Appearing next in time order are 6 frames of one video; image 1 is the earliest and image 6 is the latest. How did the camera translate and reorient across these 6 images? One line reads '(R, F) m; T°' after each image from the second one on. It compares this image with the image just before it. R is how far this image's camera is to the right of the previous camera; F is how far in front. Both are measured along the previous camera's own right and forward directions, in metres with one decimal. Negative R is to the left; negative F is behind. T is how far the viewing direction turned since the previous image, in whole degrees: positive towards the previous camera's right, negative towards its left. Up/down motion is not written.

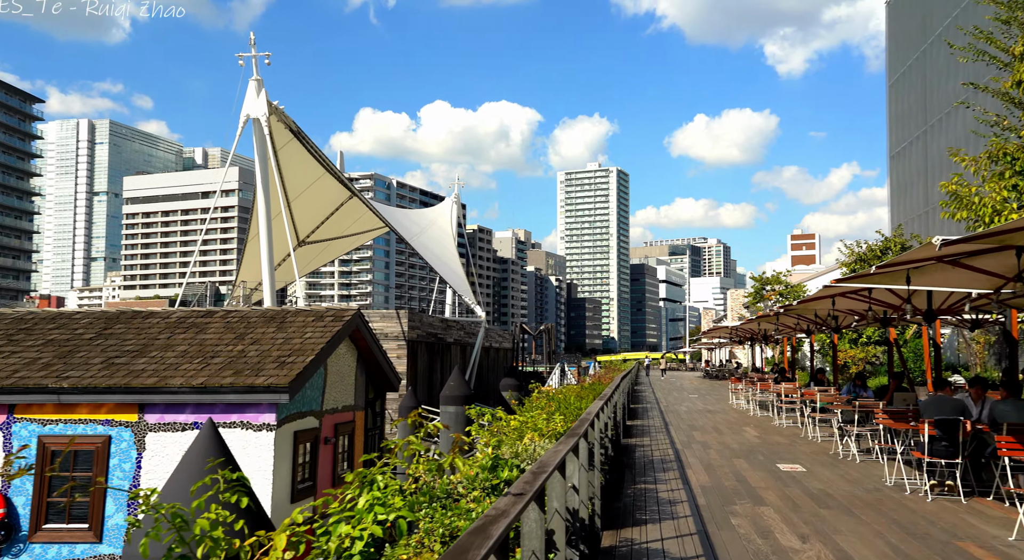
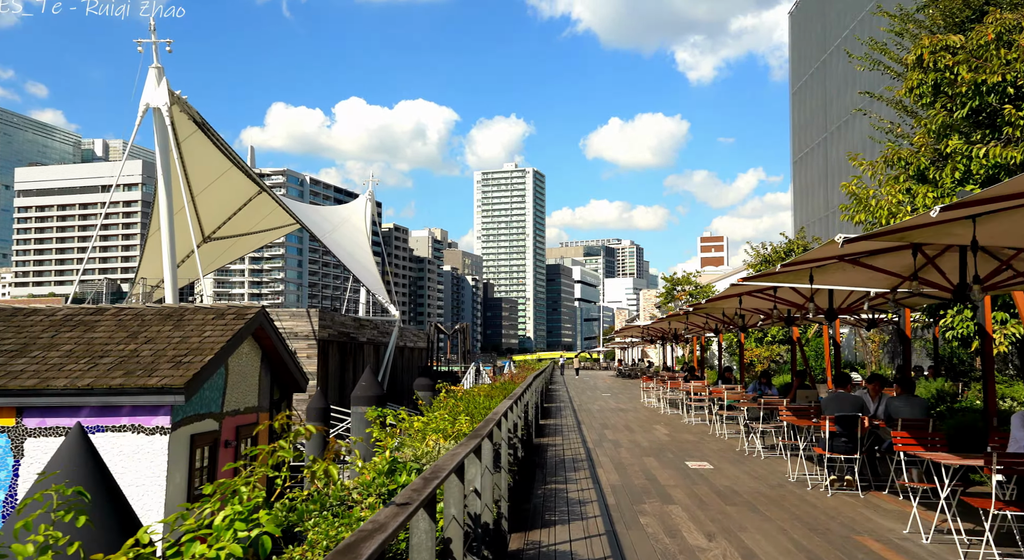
(+0.1, +0.3) m; +6°
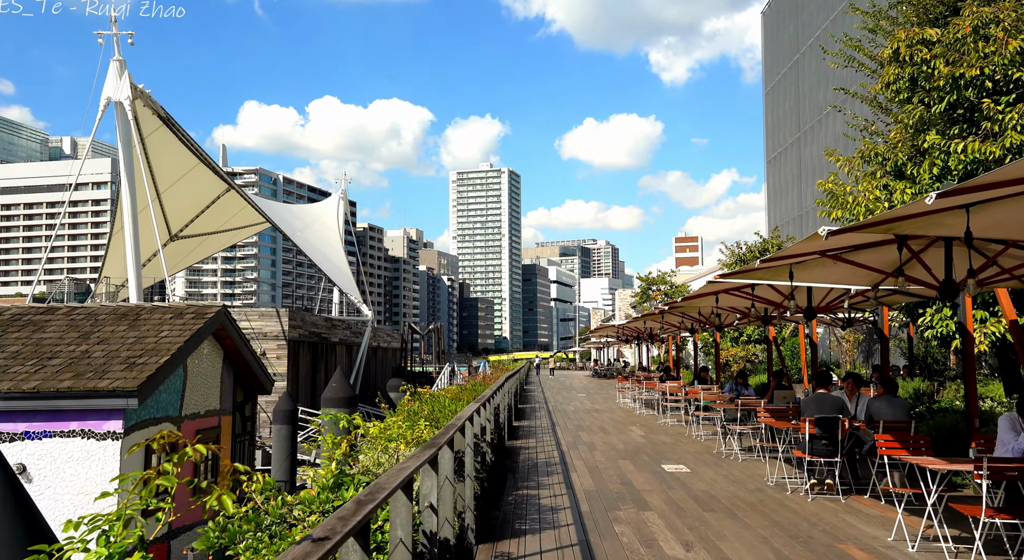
(+0.1, +0.4) m; +2°
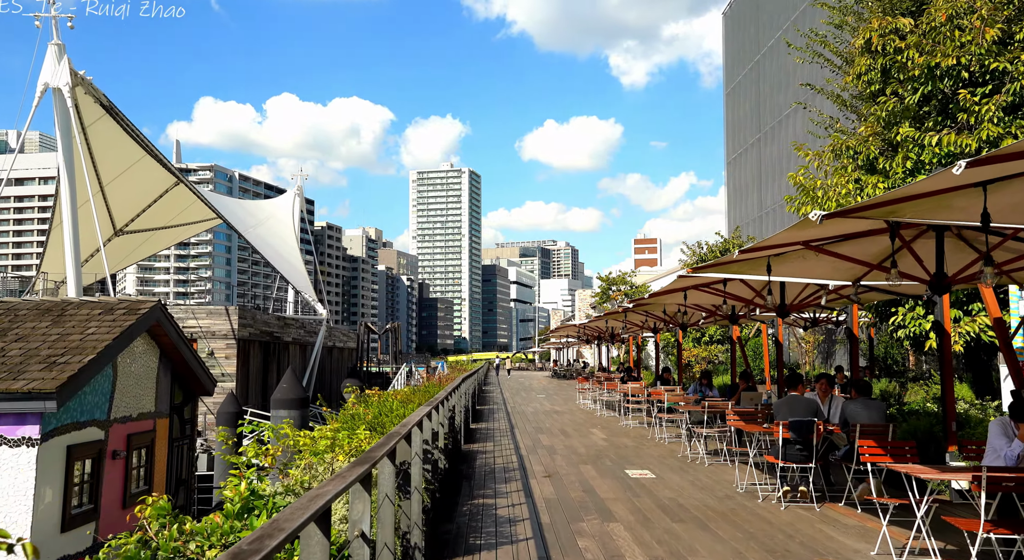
(0.0, +0.7) m; +3°
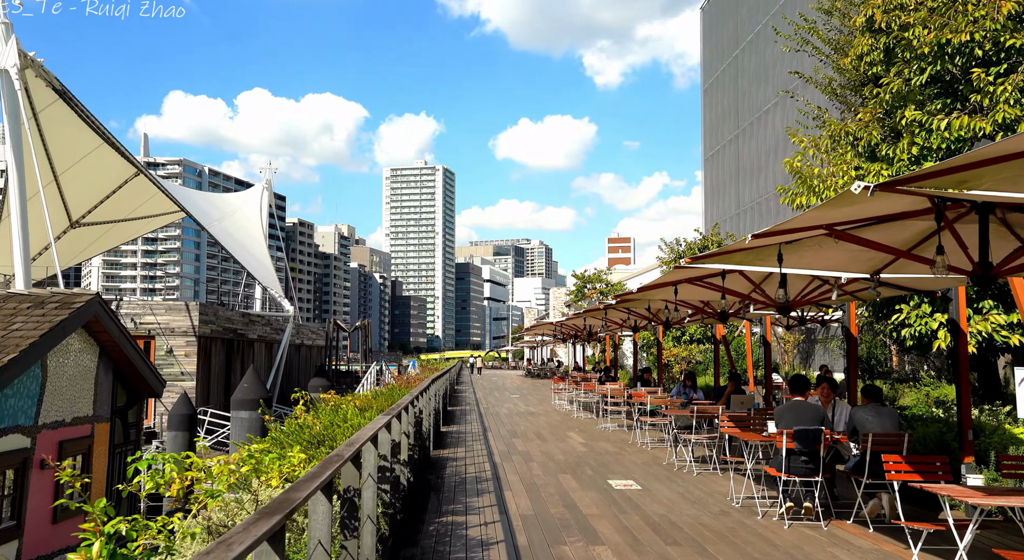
(0.0, +1.0) m; +2°
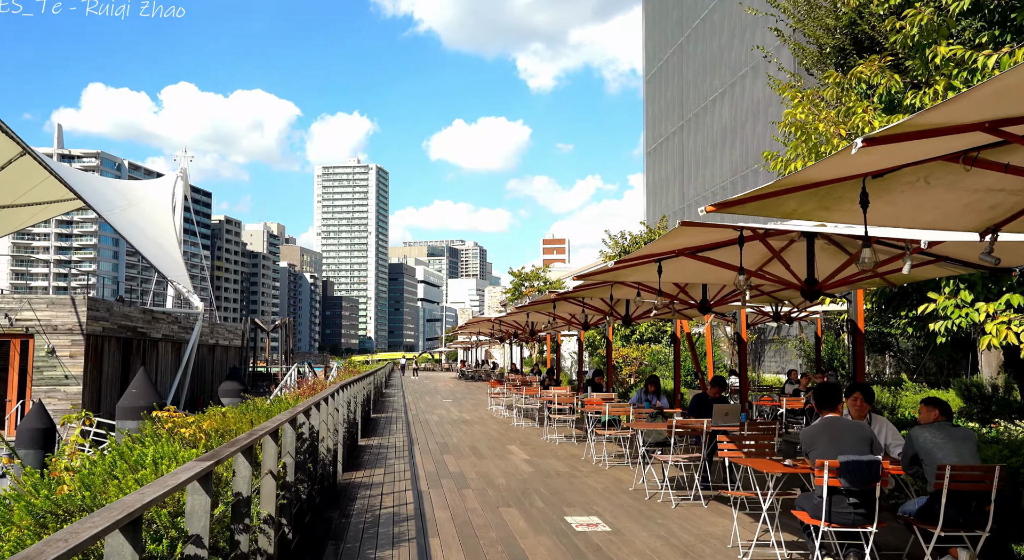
(0.0, +2.5) m; +5°
